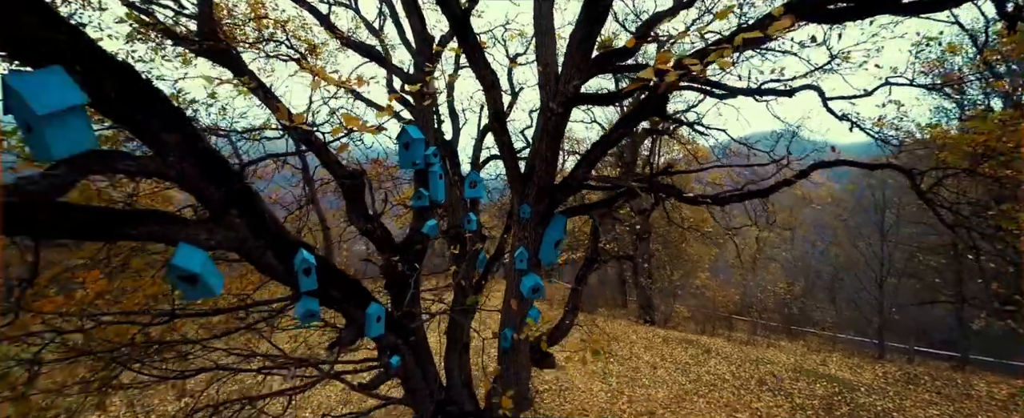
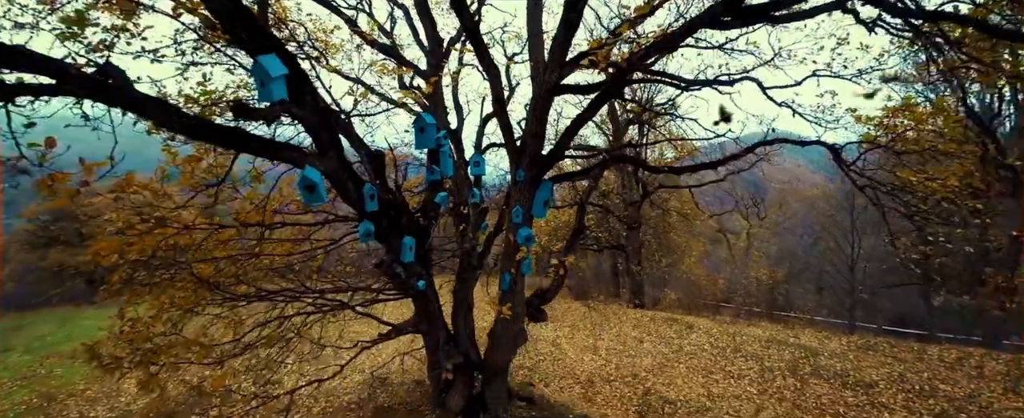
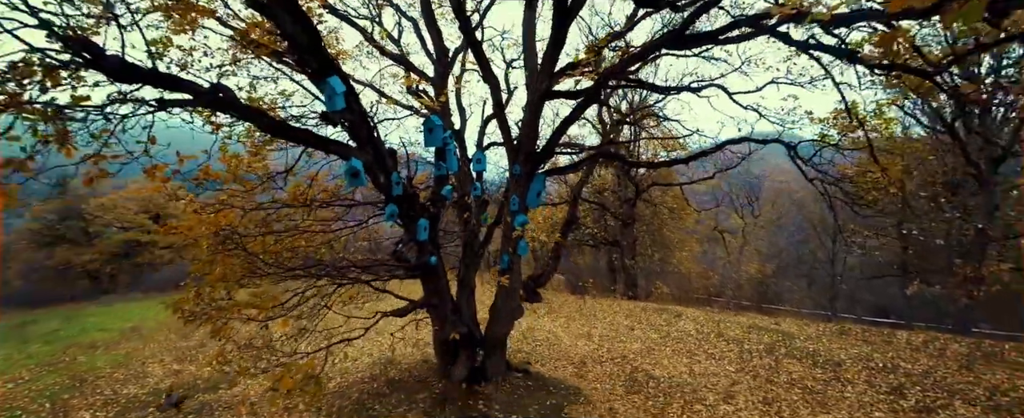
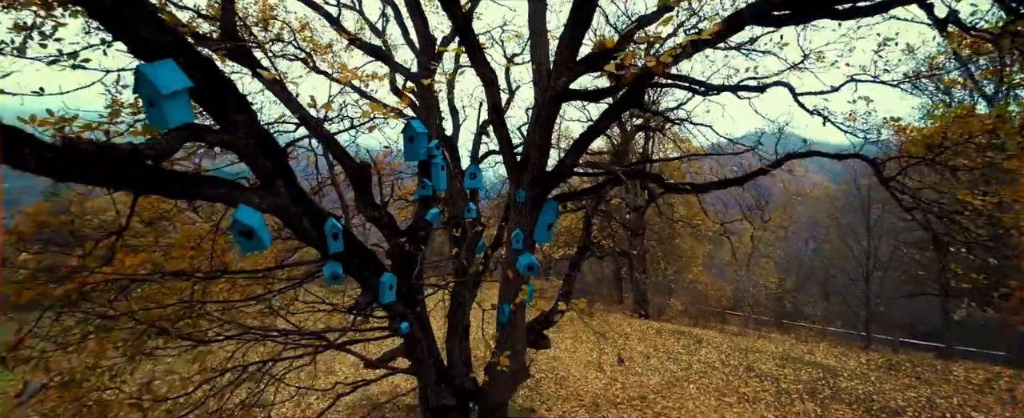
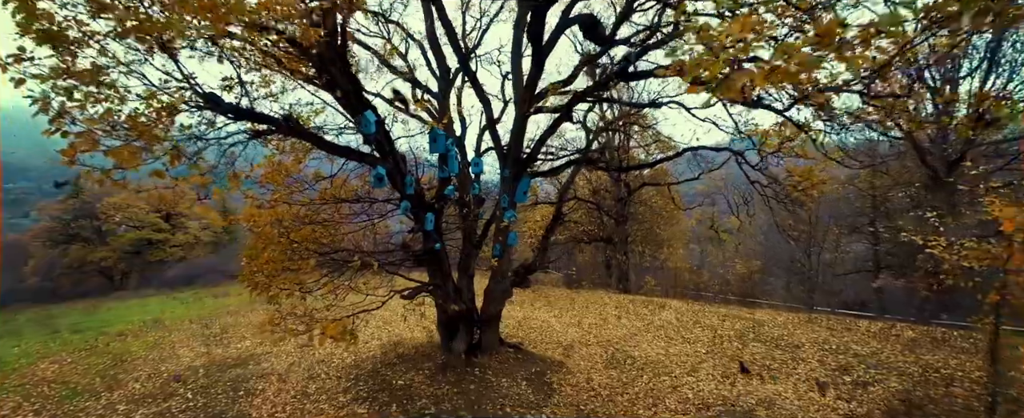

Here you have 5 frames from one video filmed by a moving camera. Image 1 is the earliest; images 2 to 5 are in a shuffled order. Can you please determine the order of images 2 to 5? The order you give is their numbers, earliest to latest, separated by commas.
4, 2, 3, 5
